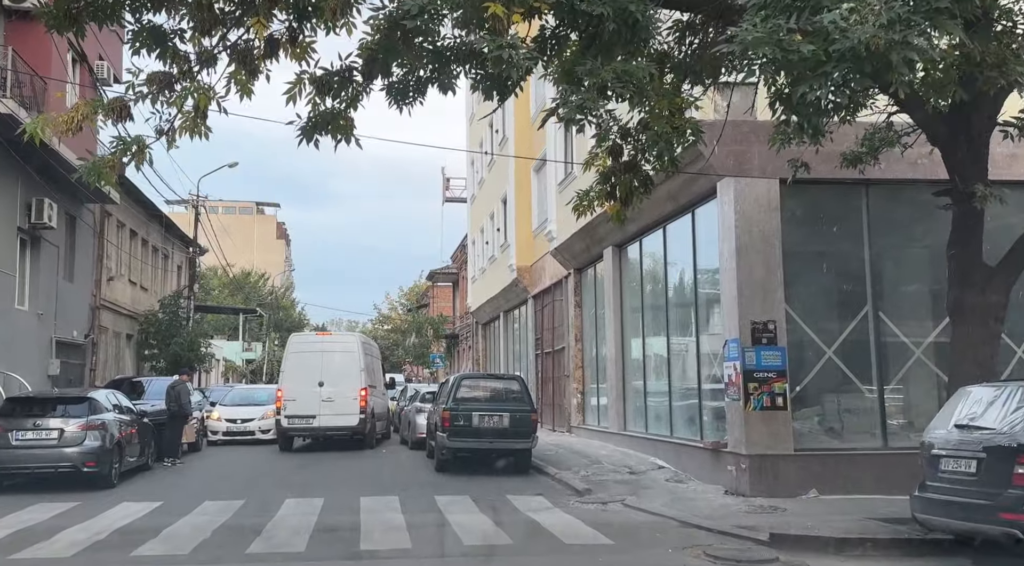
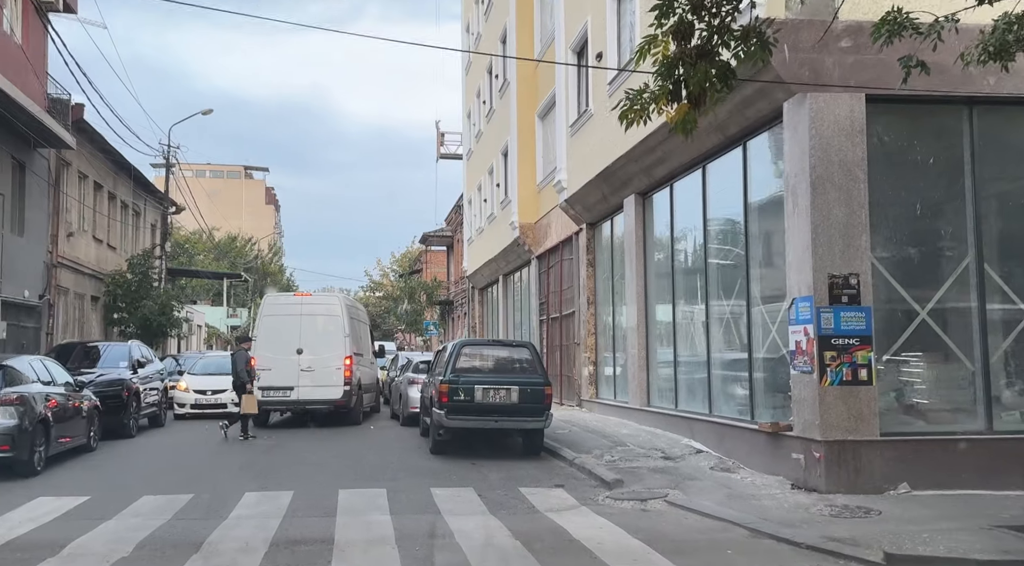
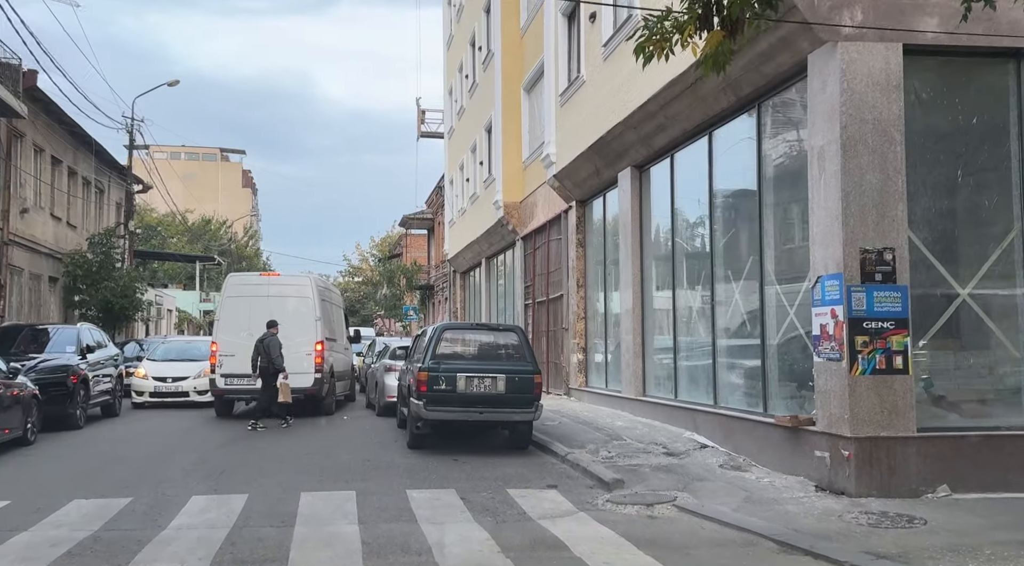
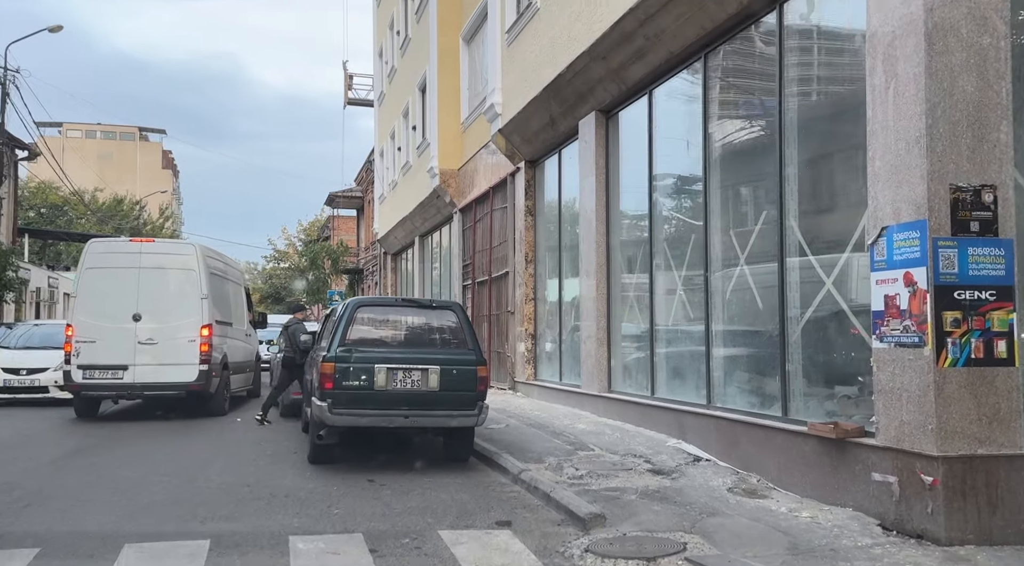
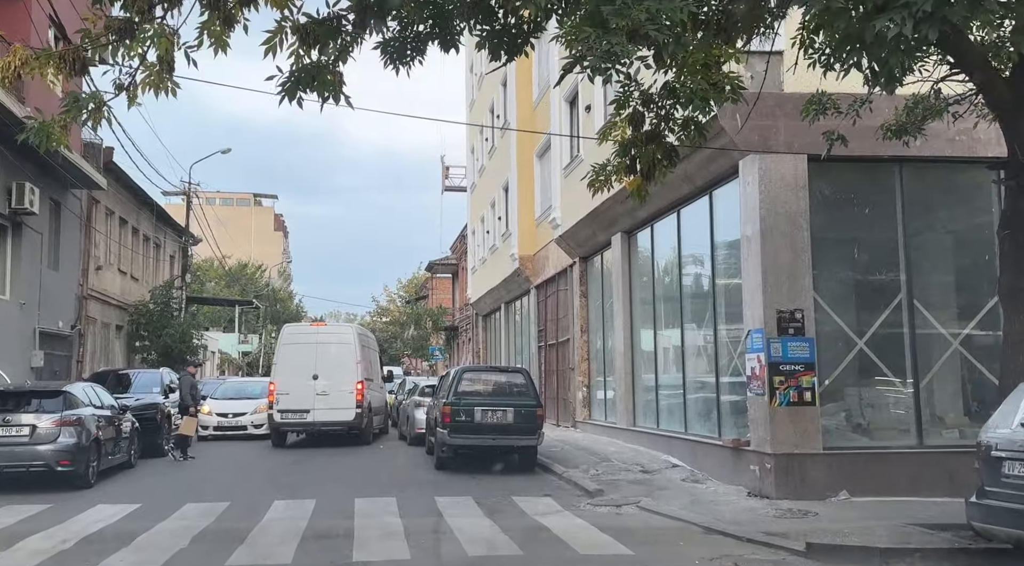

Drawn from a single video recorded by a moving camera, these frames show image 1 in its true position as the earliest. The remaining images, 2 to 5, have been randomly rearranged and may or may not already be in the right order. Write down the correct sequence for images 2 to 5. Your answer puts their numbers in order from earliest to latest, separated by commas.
5, 2, 3, 4
